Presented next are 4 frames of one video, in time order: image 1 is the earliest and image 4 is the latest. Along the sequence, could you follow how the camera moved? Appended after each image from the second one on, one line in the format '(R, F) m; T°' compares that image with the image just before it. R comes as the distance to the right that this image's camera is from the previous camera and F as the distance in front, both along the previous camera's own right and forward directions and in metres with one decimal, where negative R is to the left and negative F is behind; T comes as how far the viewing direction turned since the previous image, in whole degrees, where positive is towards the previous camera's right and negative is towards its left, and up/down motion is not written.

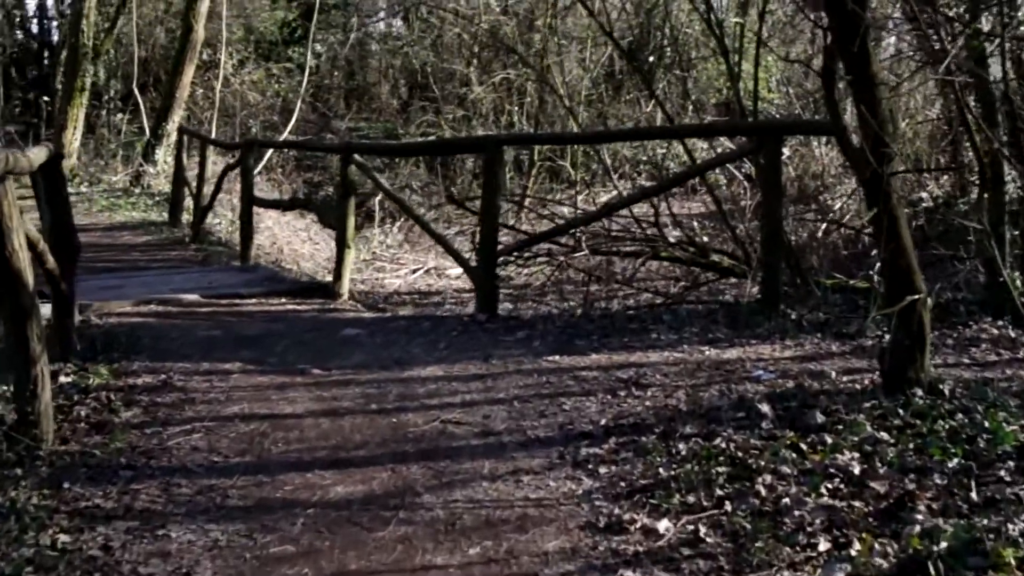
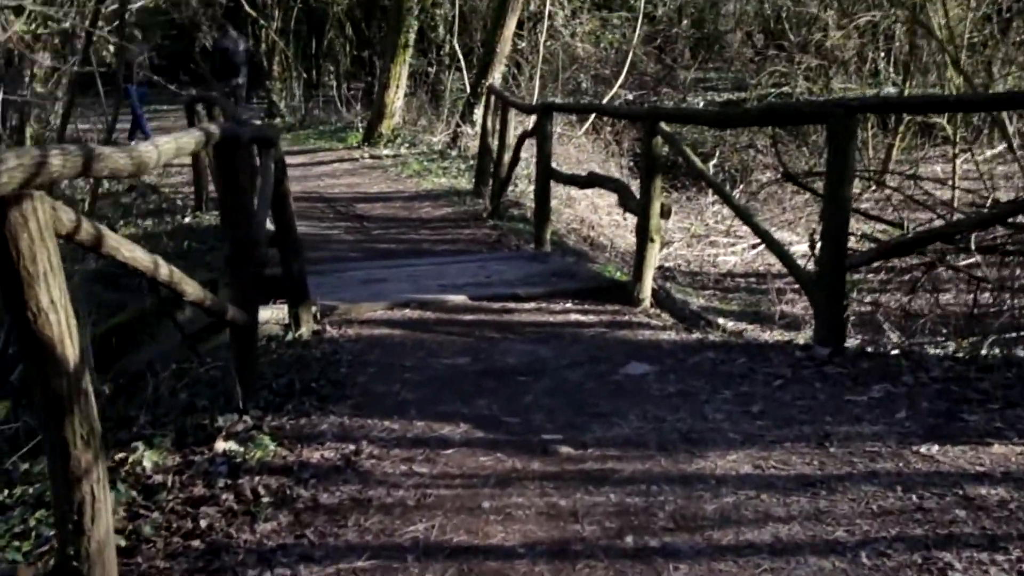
(0.0, +2.0) m; -19°
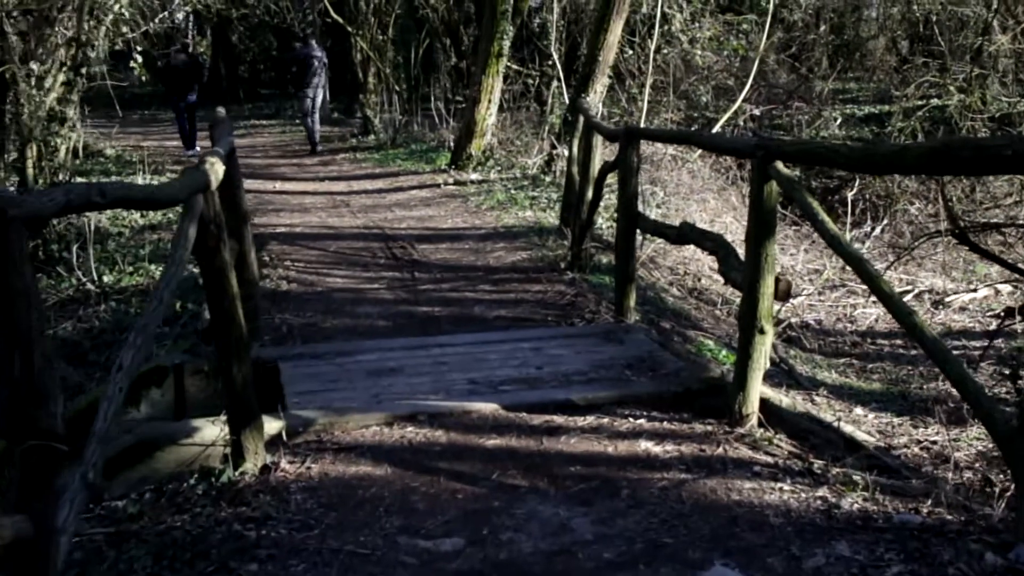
(+0.4, +2.0) m; -7°
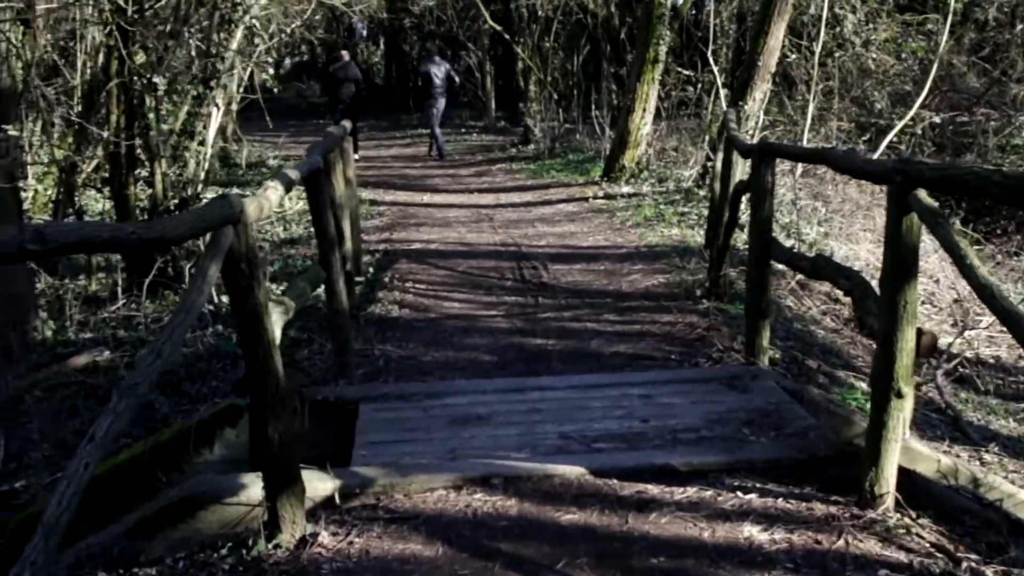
(+0.4, +0.7) m; -10°
